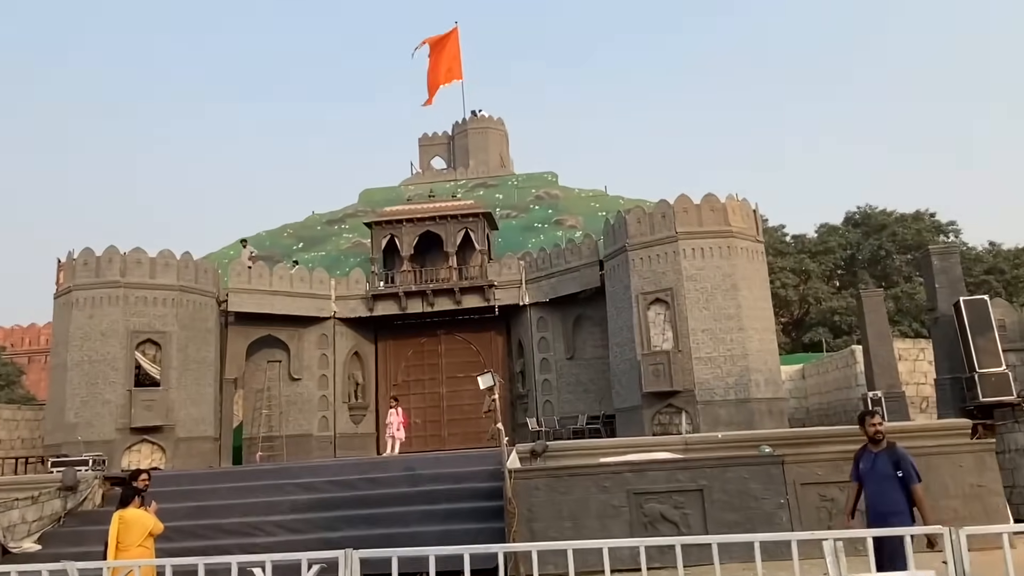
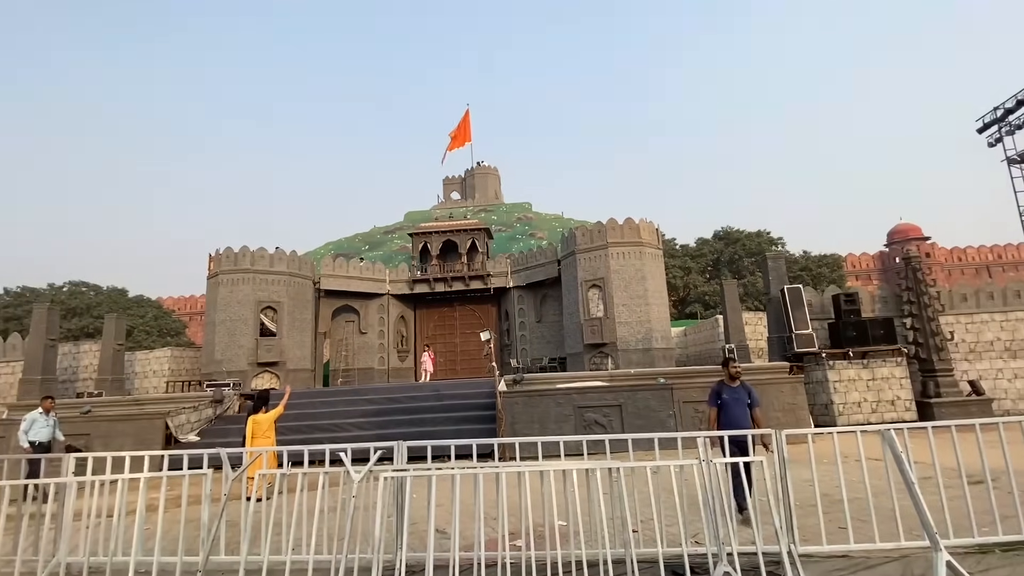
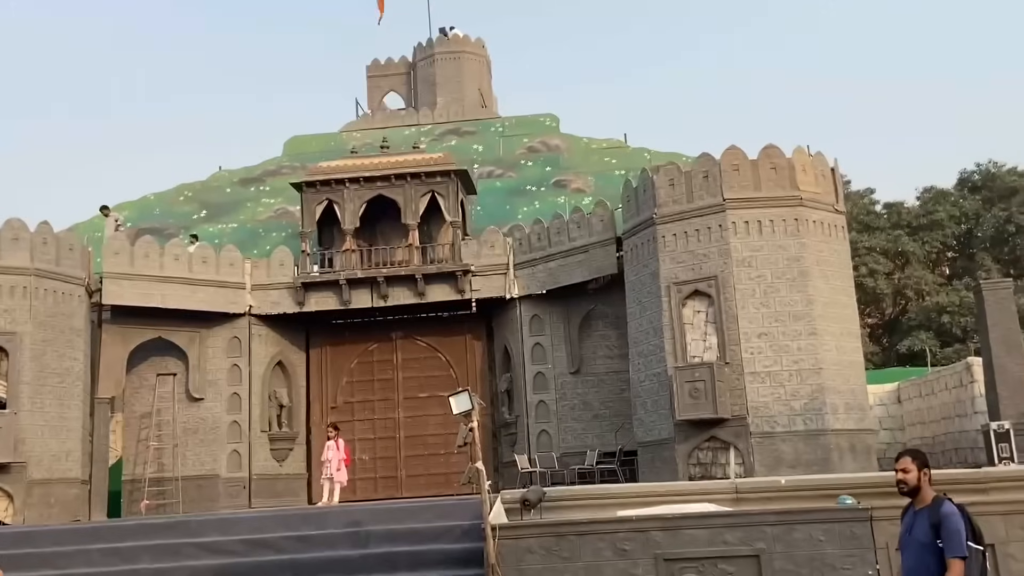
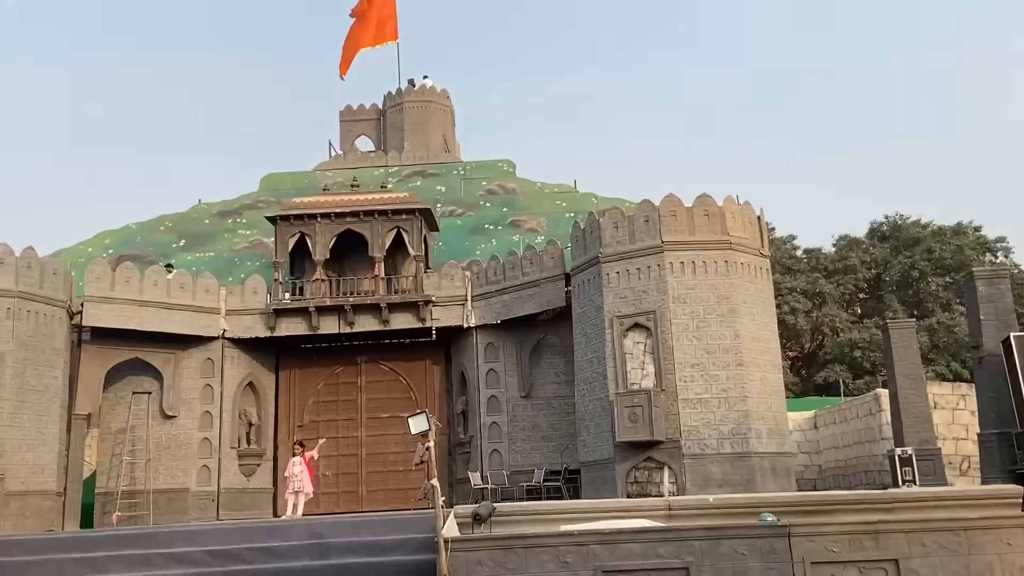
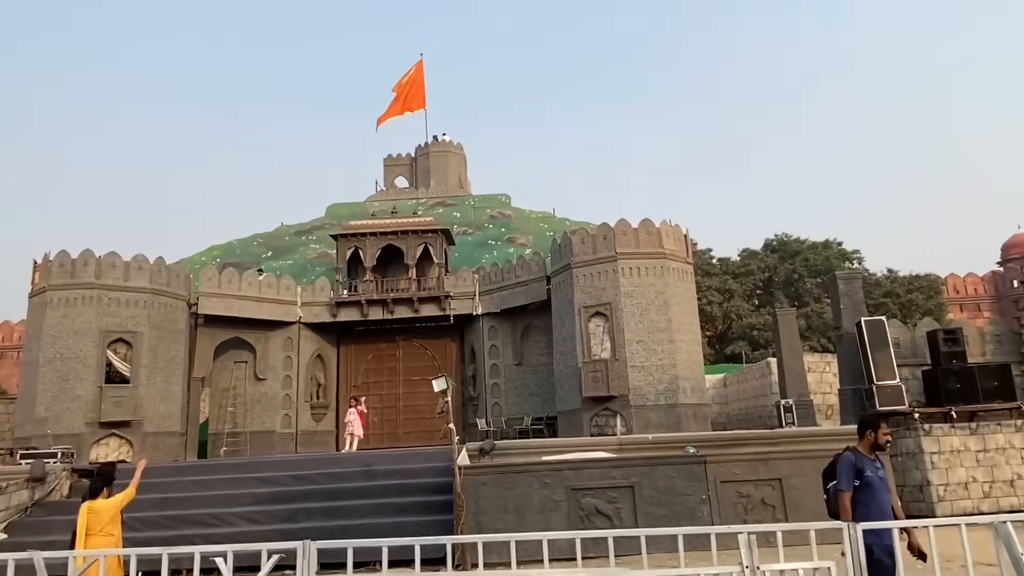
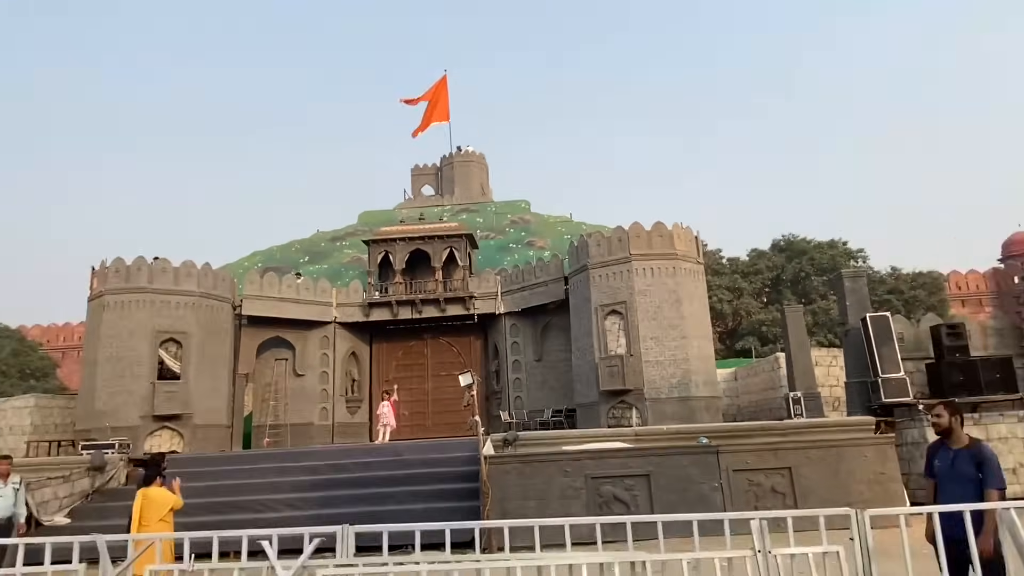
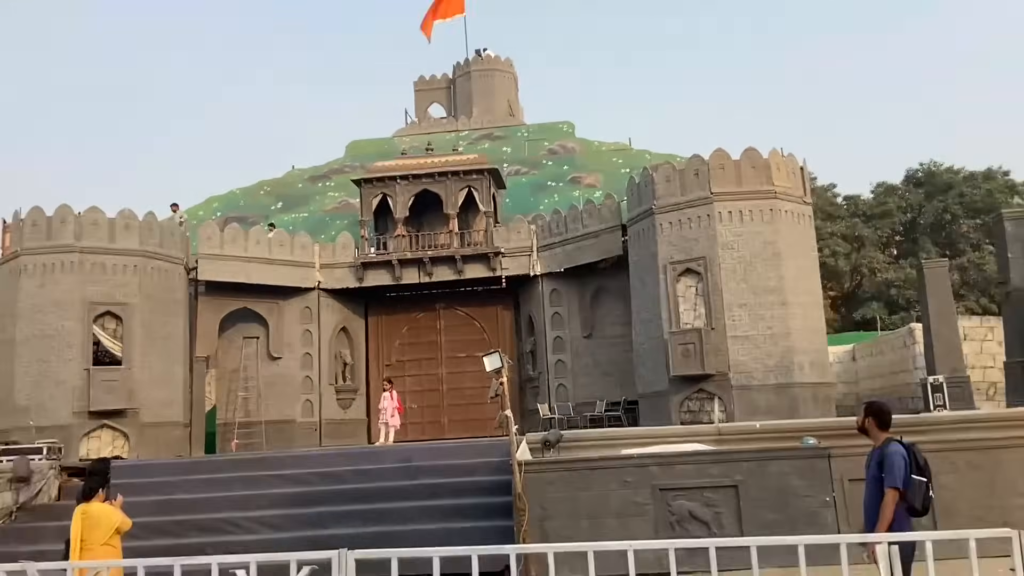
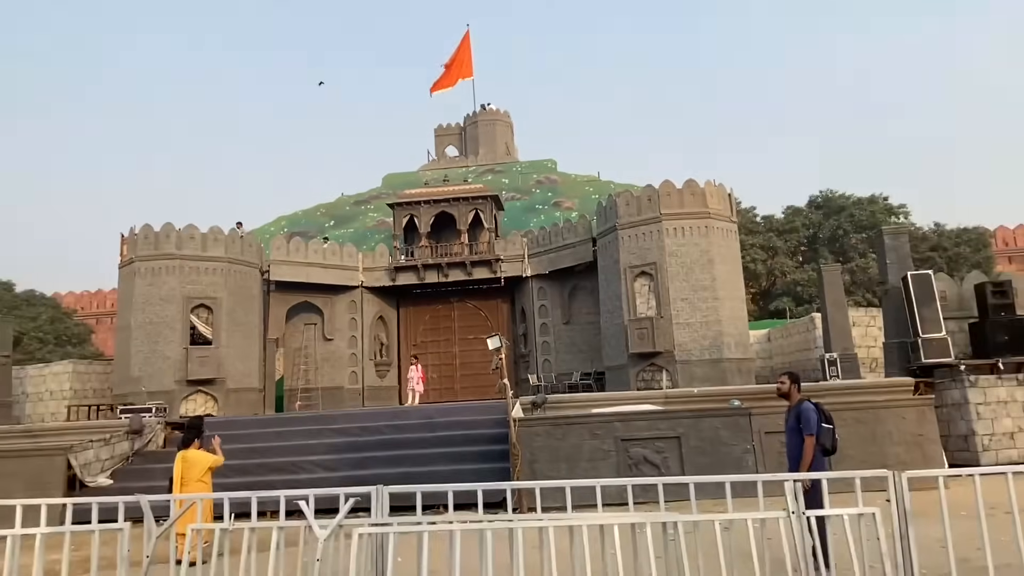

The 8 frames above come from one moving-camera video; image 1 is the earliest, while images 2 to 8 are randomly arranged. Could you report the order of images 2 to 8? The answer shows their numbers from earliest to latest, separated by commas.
3, 7, 8, 2, 5, 4, 6
